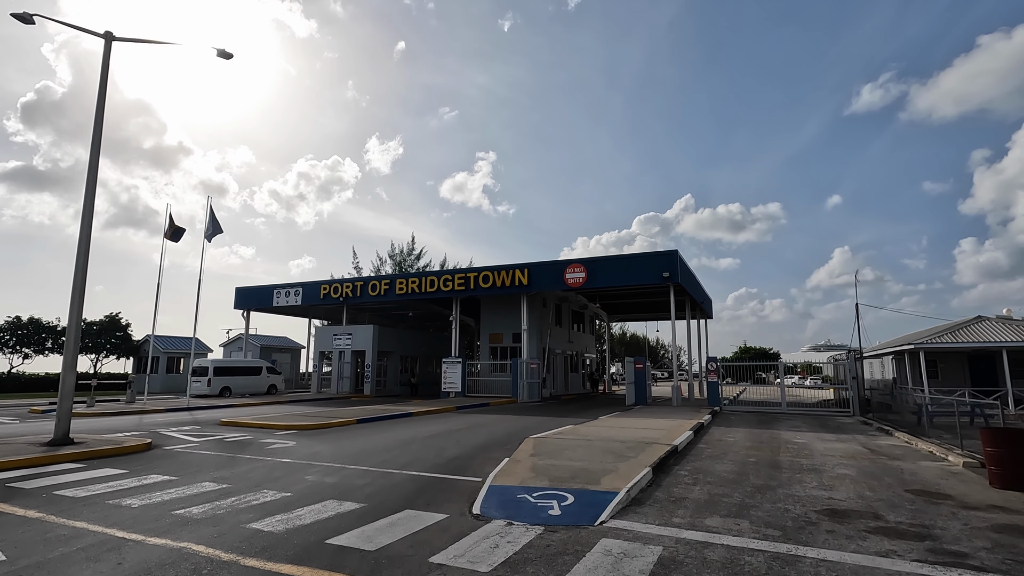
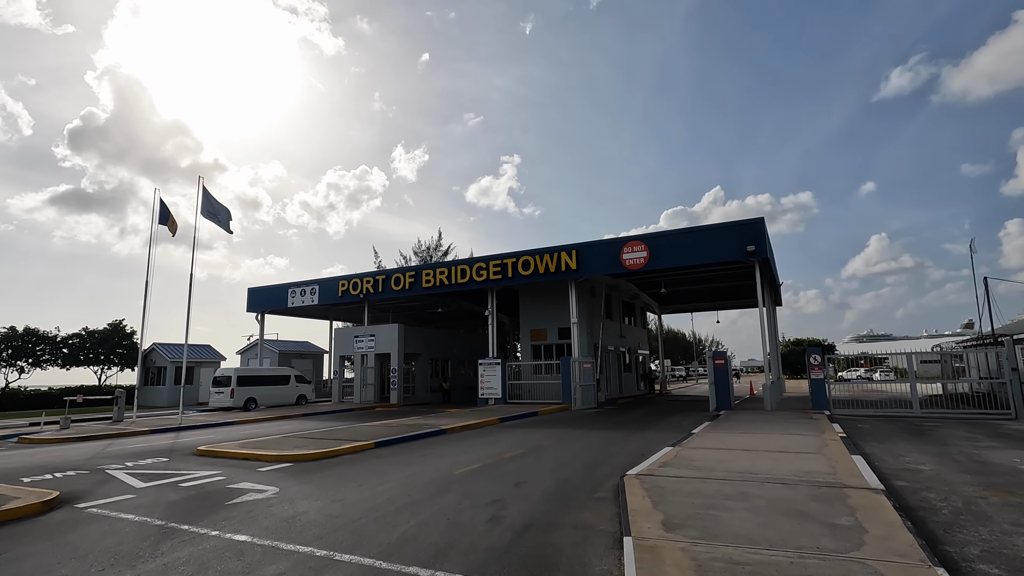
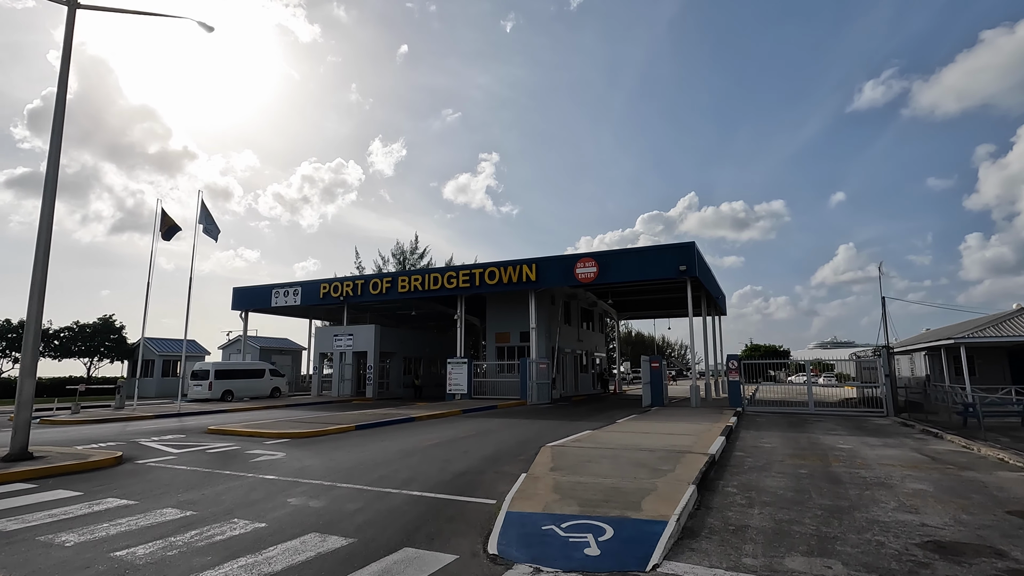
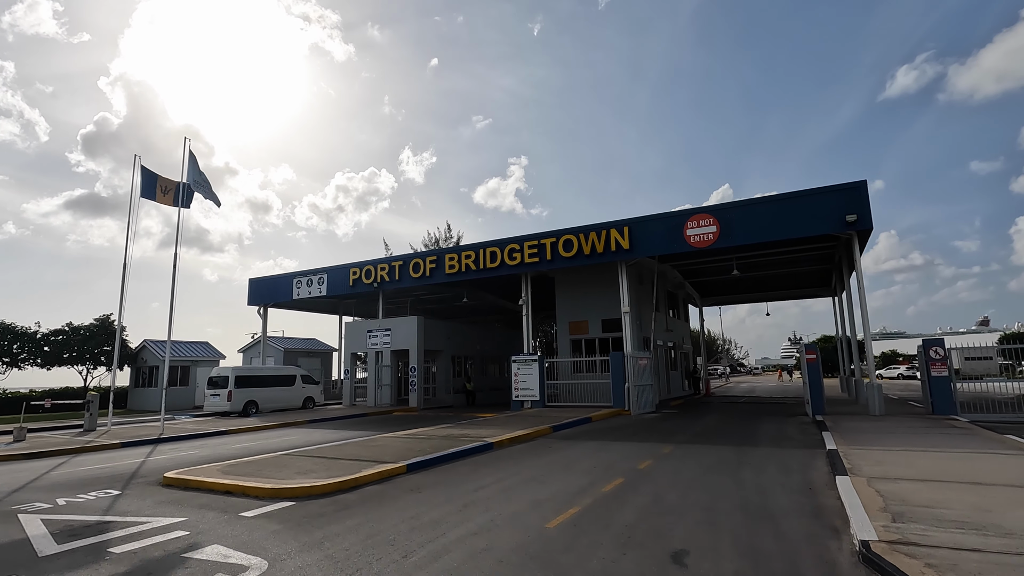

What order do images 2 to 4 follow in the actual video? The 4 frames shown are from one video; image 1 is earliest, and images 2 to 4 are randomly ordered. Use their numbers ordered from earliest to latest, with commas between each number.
3, 2, 4
